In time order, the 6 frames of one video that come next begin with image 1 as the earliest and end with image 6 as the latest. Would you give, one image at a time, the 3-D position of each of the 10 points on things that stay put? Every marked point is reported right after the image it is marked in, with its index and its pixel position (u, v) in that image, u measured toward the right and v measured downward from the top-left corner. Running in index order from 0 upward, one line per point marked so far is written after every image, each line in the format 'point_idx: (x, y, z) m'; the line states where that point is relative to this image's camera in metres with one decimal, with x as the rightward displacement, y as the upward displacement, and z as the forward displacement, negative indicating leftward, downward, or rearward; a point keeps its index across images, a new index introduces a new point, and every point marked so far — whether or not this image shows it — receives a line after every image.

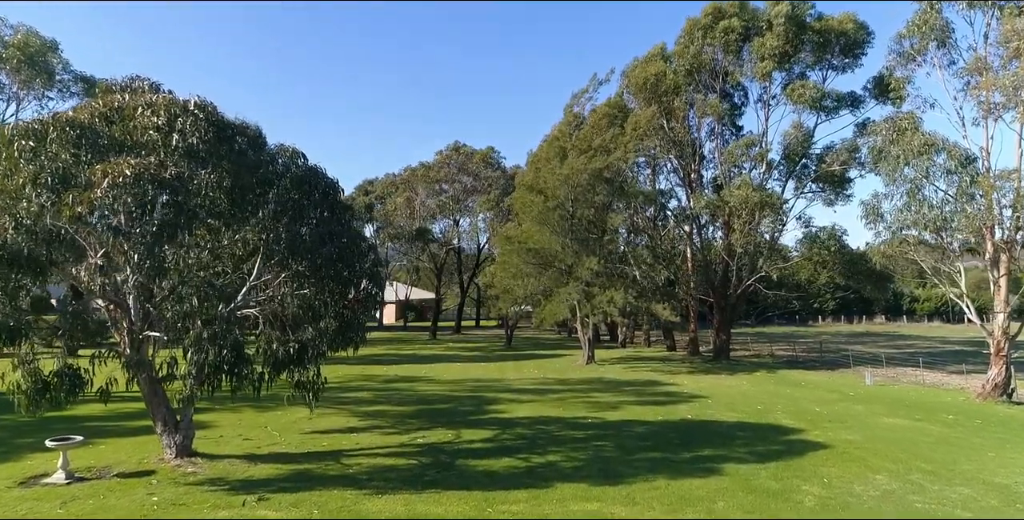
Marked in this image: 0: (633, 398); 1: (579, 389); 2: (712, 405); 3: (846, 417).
0: (+3.0, -3.4, +17.0) m
1: (+1.8, -3.5, +18.7) m
2: (+4.6, -3.4, +15.8) m
3: (+7.1, -3.4, +14.7) m
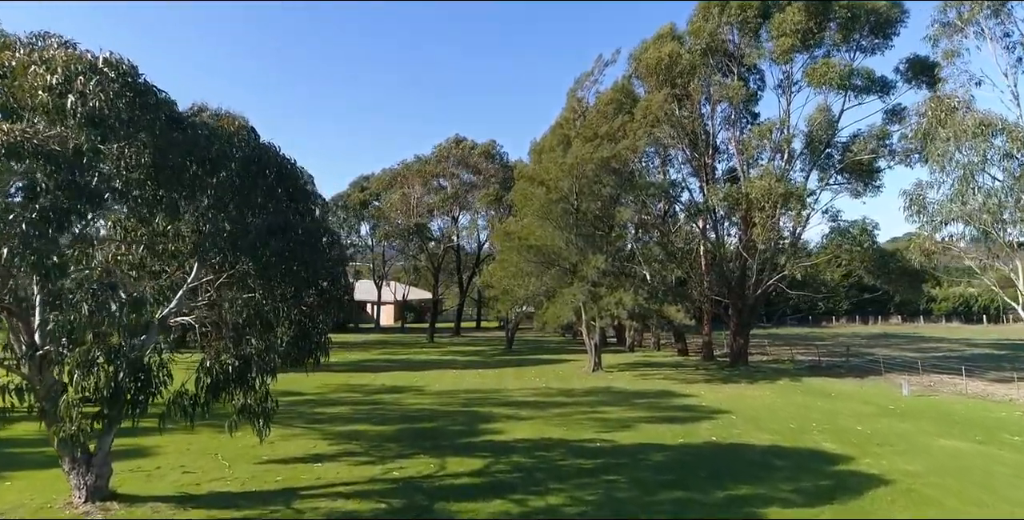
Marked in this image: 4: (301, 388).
0: (+2.9, -3.4, +15.1) m
1: (+1.8, -3.5, +16.8) m
2: (+4.6, -3.3, +13.8) m
3: (+7.1, -3.3, +12.7) m
4: (-5.8, -3.5, +18.9) m
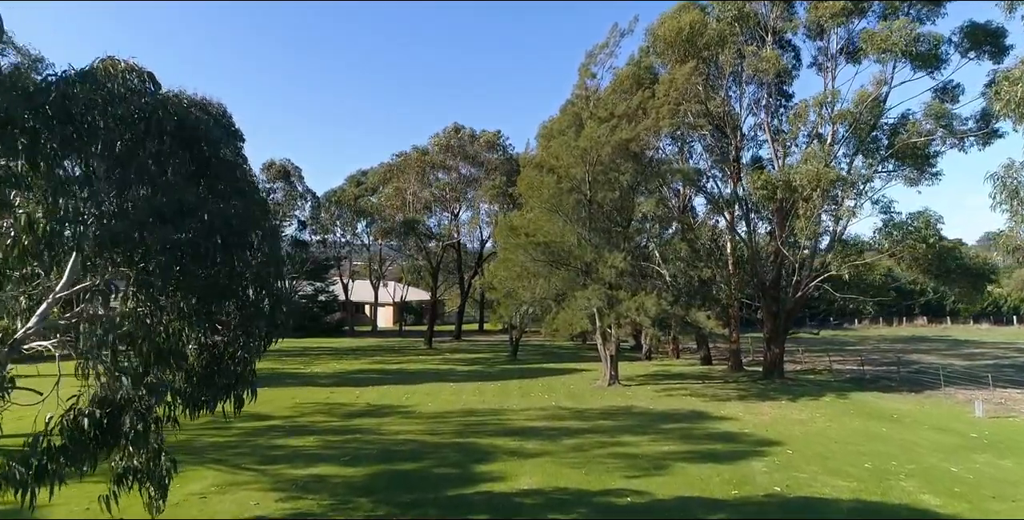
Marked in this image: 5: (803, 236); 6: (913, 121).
0: (+3.0, -3.3, +12.3) m
1: (+1.9, -3.4, +14.0) m
2: (+4.6, -3.3, +11.1) m
3: (+7.1, -3.2, +9.9) m
4: (-5.7, -3.5, +16.2) m
5: (+8.2, +0.7, +19.2) m
6: (+11.6, +4.0, +19.8) m
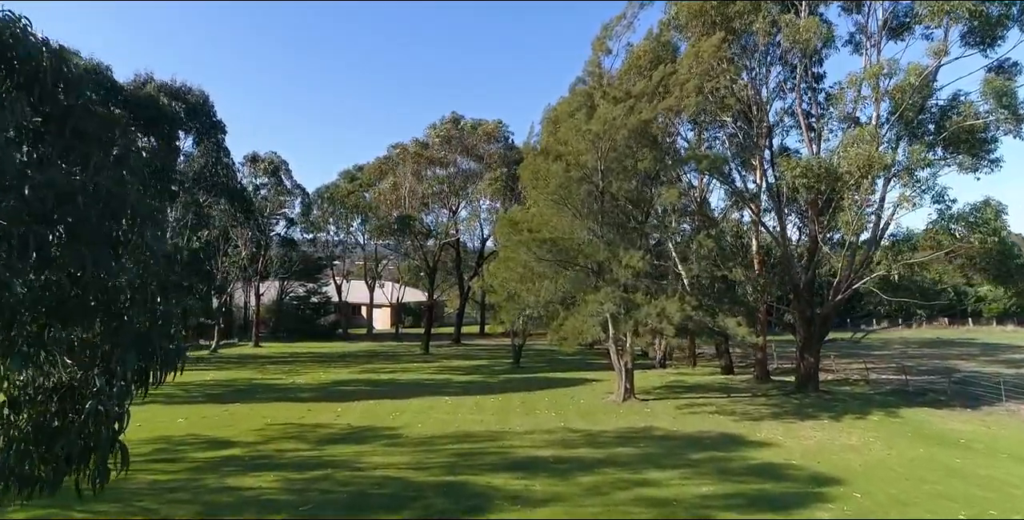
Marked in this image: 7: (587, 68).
0: (+3.1, -3.3, +10.1) m
1: (+1.9, -3.4, +11.8) m
2: (+4.7, -3.3, +8.8) m
3: (+7.2, -3.2, +7.6) m
4: (-5.7, -3.5, +14.0) m
5: (+8.2, +0.7, +17.0) m
6: (+11.6, +4.0, +17.5) m
7: (+1.9, +4.8, +17.1) m
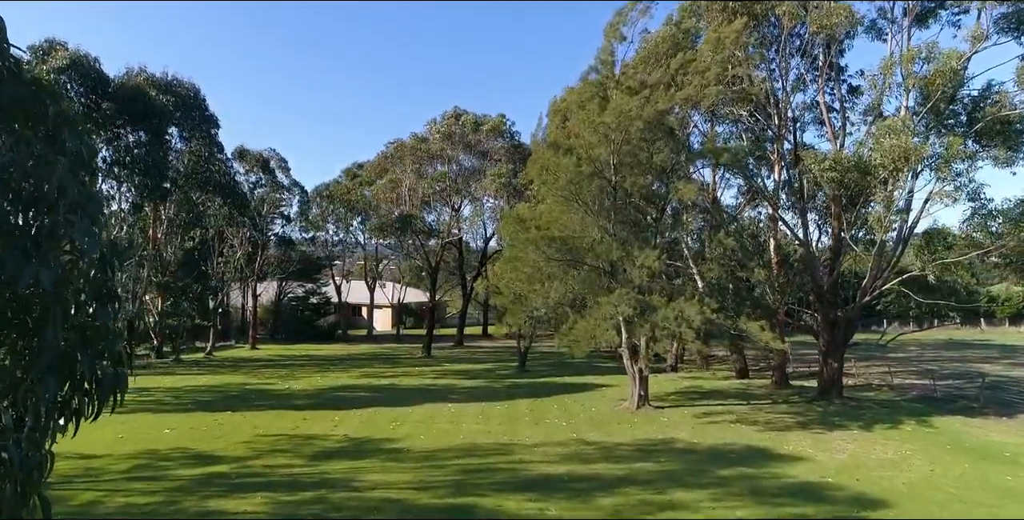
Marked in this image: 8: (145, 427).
0: (+3.2, -3.3, +9.1) m
1: (+2.1, -3.4, +10.8) m
2: (+4.8, -3.2, +7.8) m
3: (+7.3, -3.2, +6.6) m
4: (-5.5, -3.5, +13.0) m
5: (+8.4, +0.8, +16.0) m
6: (+11.8, +4.1, +16.5) m
7: (+2.0, +4.8, +16.1) m
8: (-7.8, -3.5, +14.5) m
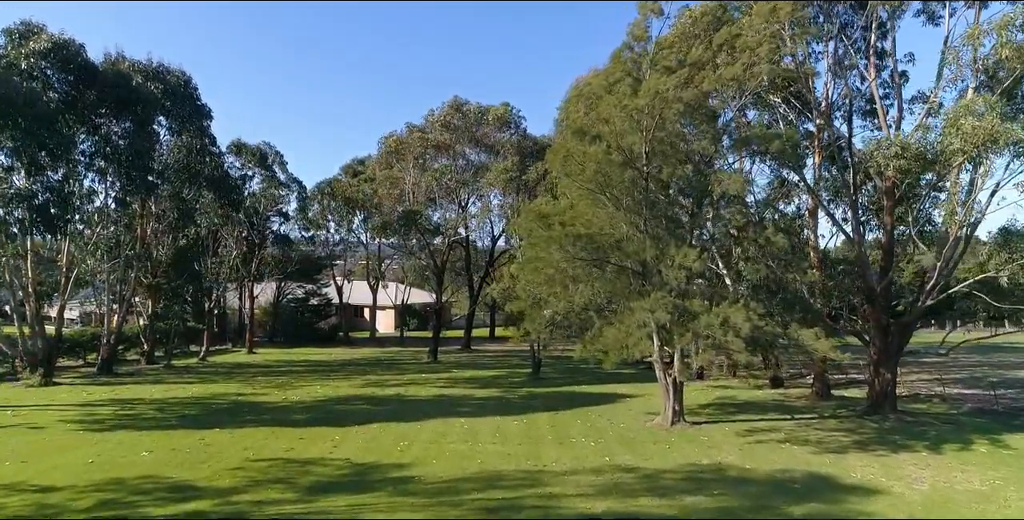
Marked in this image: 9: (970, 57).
0: (+3.7, -3.3, +7.4) m
1: (+2.5, -3.4, +9.1) m
2: (+5.3, -3.2, +6.1) m
3: (+7.8, -3.2, +4.9) m
4: (-5.1, -3.5, +11.3) m
5: (+8.9, +0.8, +14.3) m
6: (+12.2, +4.1, +14.8) m
7: (+2.5, +4.8, +14.4) m
8: (-7.3, -3.5, +12.8) m
9: (+9.9, +4.5, +15.1) m
